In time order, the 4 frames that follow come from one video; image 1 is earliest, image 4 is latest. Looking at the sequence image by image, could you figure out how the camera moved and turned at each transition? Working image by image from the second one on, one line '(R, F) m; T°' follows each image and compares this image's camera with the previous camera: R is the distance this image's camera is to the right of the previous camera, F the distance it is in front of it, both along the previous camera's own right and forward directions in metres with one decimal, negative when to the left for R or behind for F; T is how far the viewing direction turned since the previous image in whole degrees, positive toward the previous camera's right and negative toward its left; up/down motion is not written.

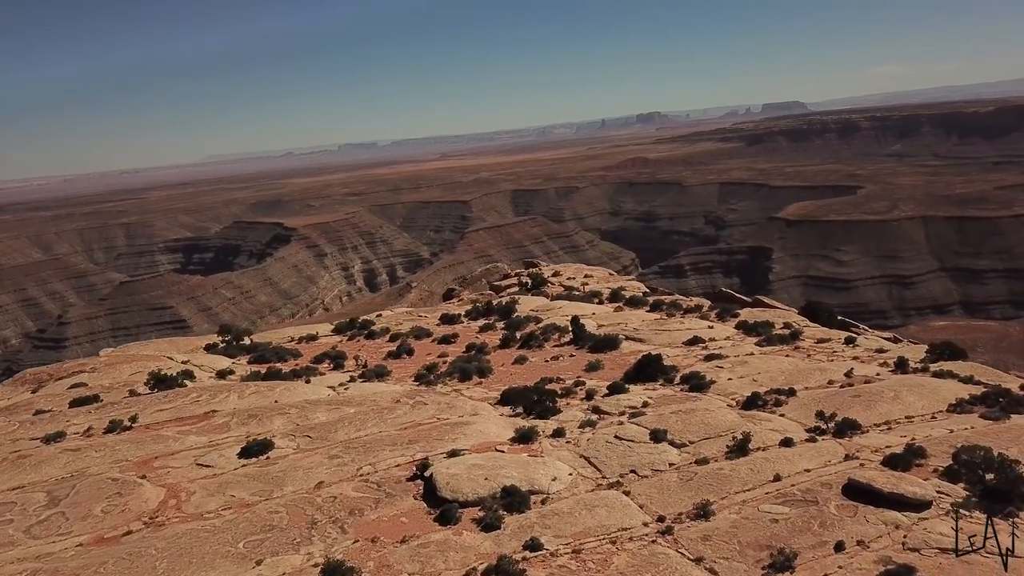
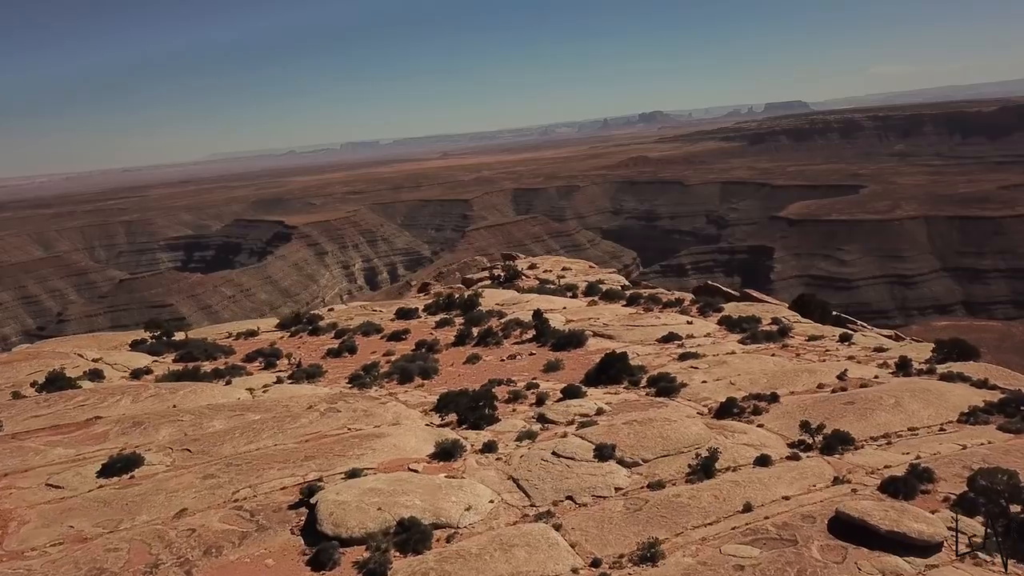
(+0.9, +1.8) m; 0°
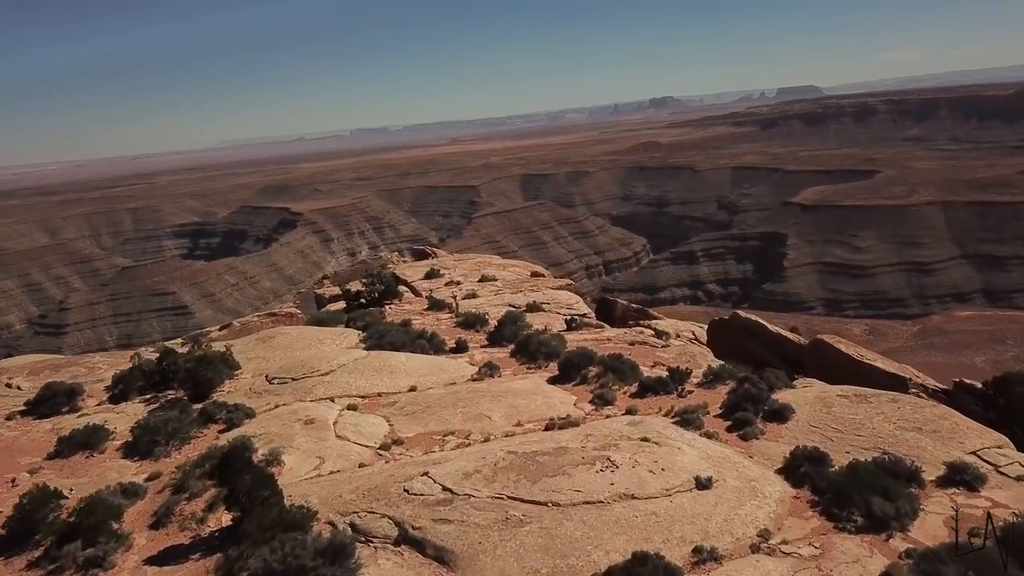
(+2.2, +10.0) m; -1°
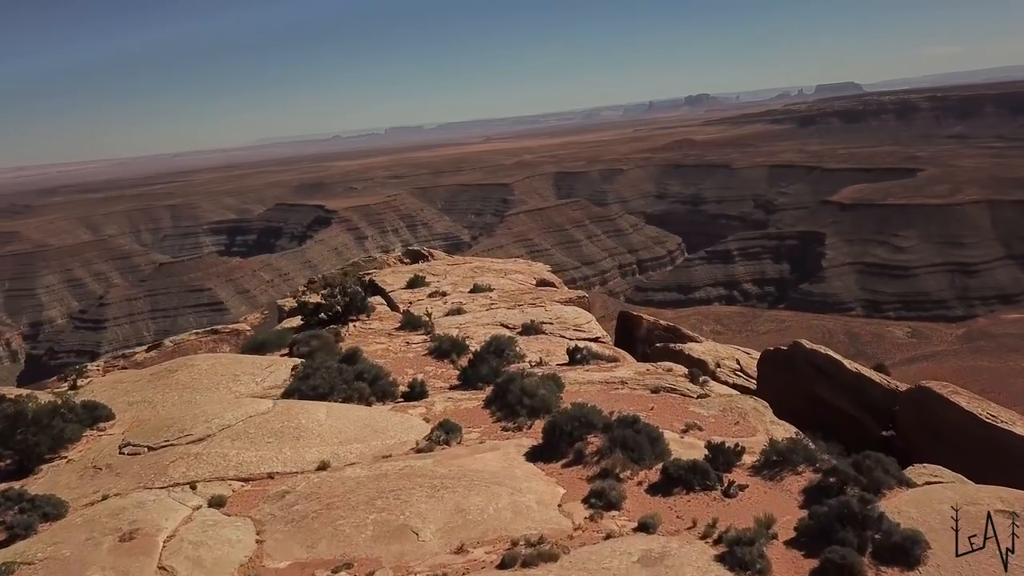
(+0.2, +2.5) m; -2°
